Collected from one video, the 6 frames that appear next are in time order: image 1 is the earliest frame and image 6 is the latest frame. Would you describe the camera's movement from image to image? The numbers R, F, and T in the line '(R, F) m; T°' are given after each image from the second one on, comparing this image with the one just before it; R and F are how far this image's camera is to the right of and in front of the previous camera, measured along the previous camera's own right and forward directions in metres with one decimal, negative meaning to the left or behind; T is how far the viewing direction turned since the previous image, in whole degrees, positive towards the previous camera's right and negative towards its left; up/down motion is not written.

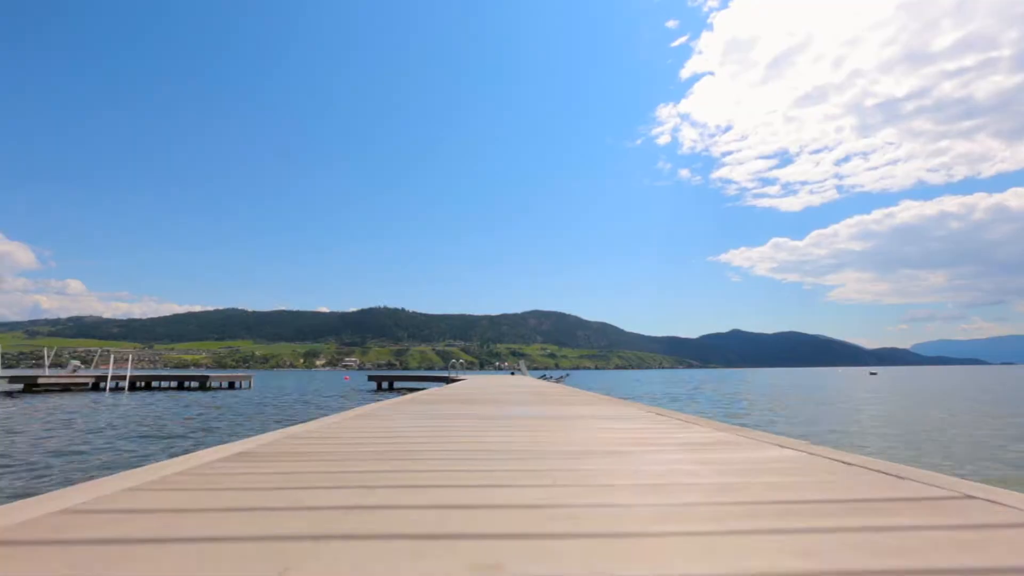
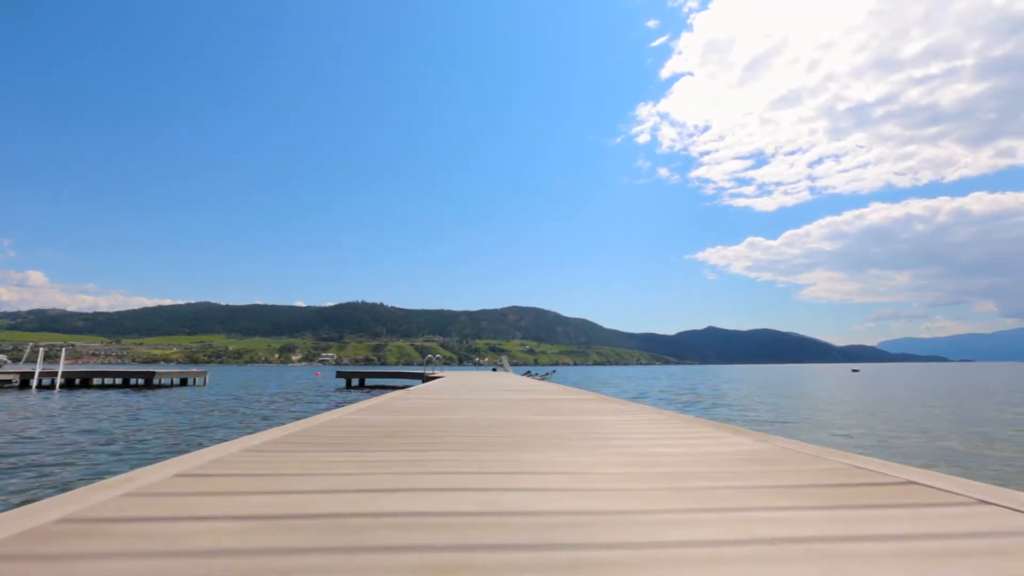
(0.0, +0.6) m; +2°
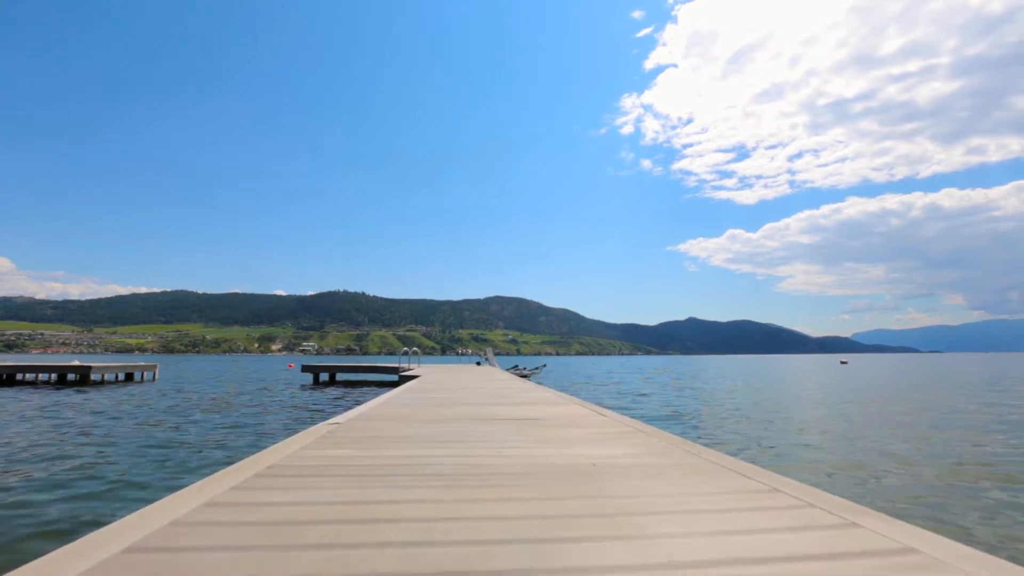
(-0.1, +1.1) m; +2°
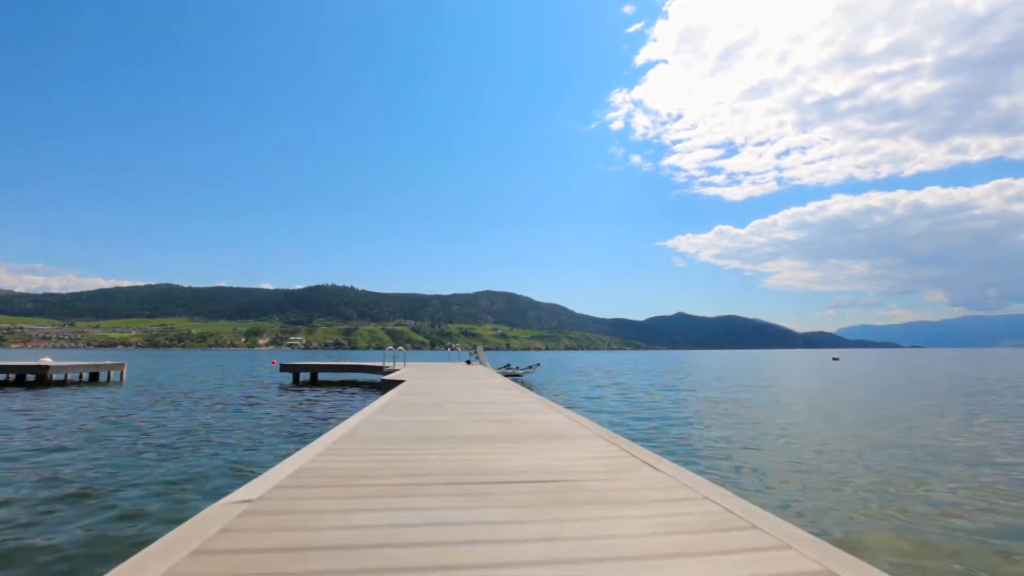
(-0.1, +0.6) m; +1°
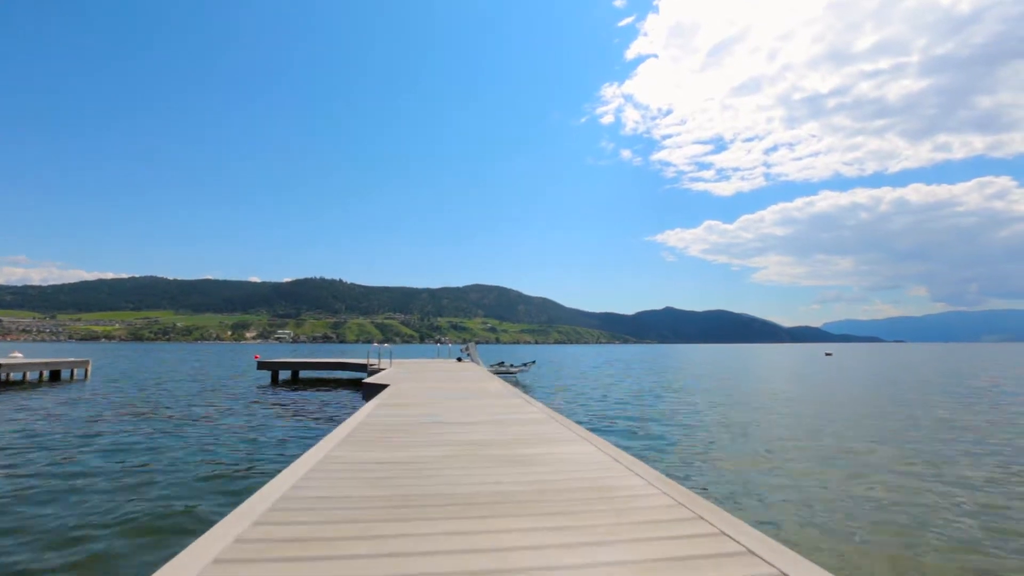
(-0.1, +0.6) m; +1°
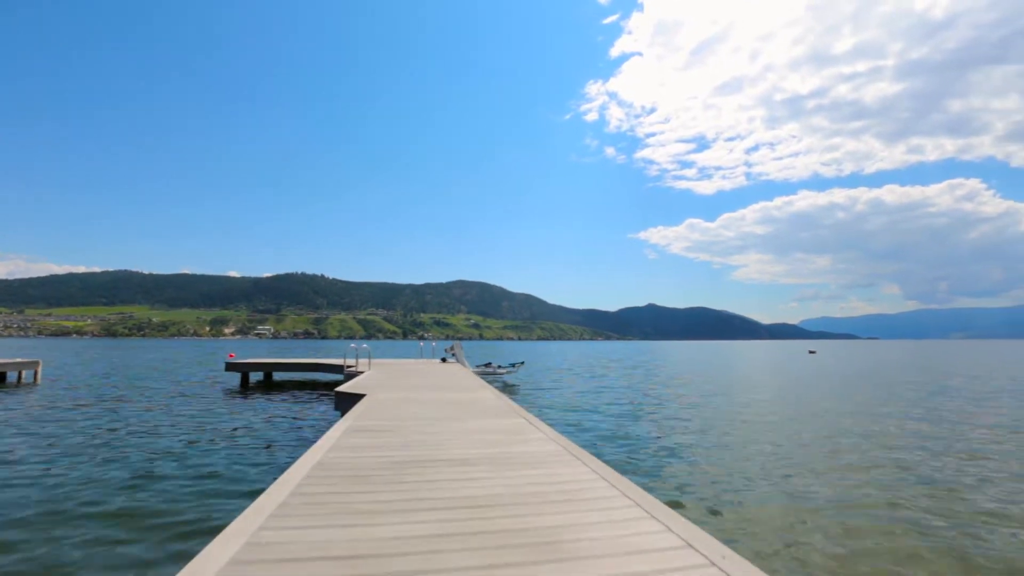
(-0.1, +0.6) m; +2°
